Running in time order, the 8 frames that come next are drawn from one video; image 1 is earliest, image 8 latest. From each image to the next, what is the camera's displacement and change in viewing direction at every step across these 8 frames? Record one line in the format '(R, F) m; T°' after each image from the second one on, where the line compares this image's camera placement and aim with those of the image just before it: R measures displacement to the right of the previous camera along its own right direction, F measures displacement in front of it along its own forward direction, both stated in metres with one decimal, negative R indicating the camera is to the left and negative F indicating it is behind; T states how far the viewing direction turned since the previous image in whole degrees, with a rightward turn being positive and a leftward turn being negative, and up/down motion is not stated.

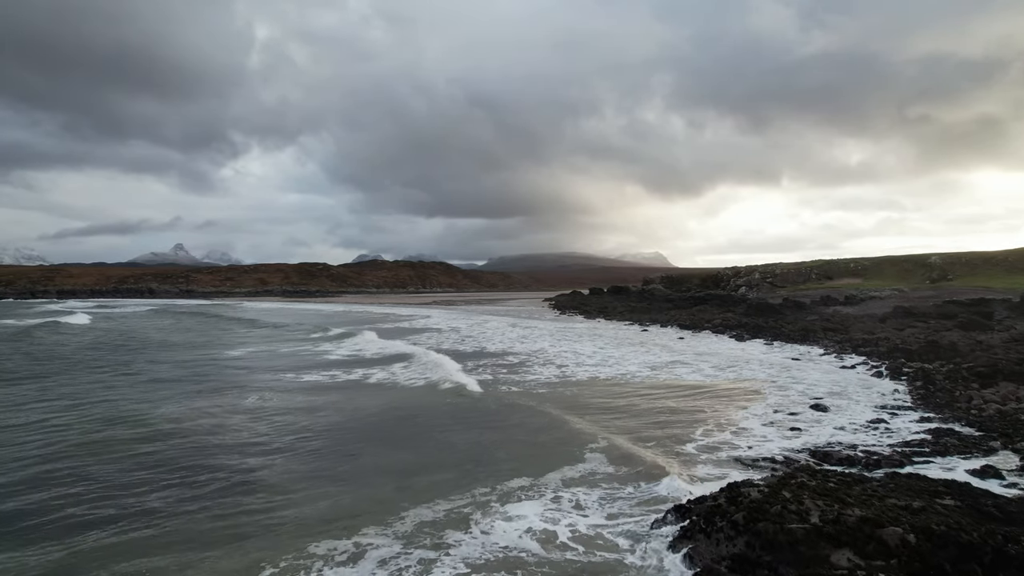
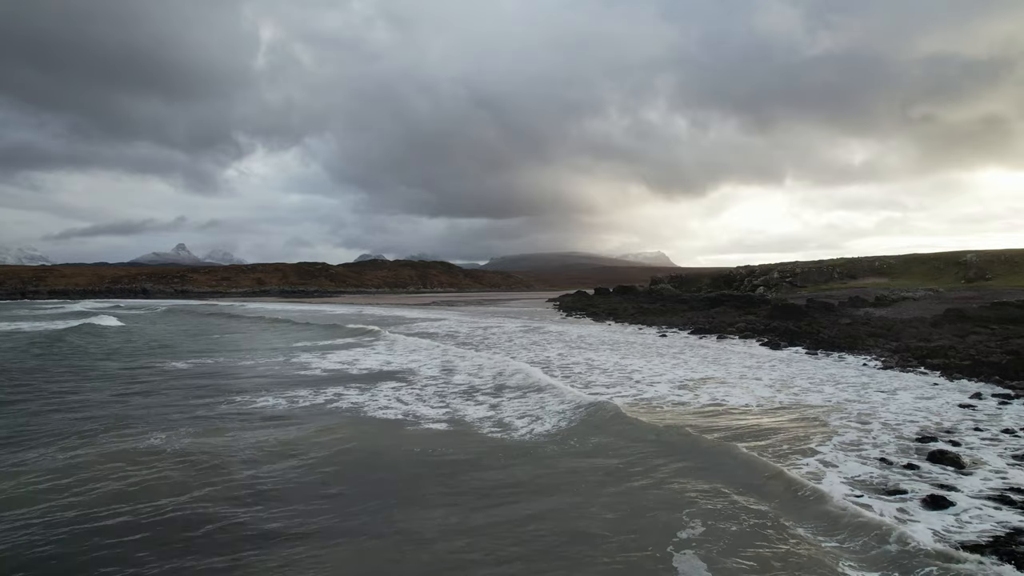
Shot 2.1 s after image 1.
(0.0, +2.6) m; 0°
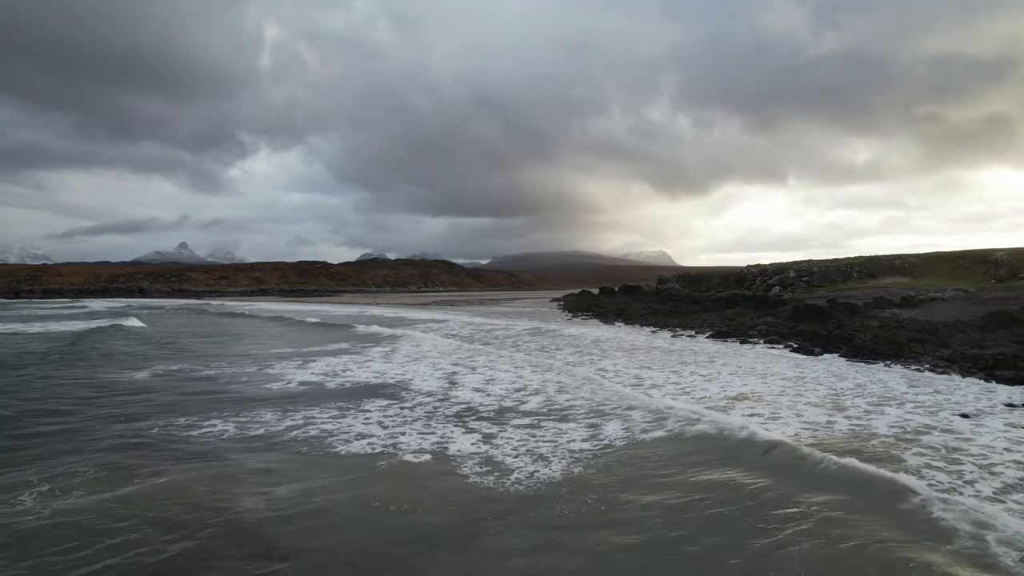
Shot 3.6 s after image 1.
(-0.1, +1.9) m; 0°
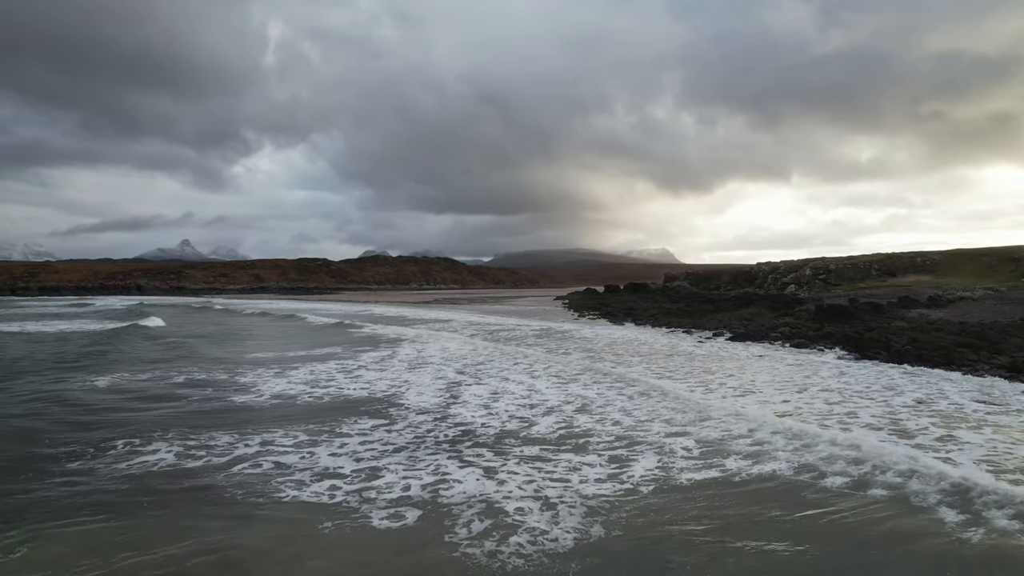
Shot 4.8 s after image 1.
(-0.1, +1.6) m; 0°
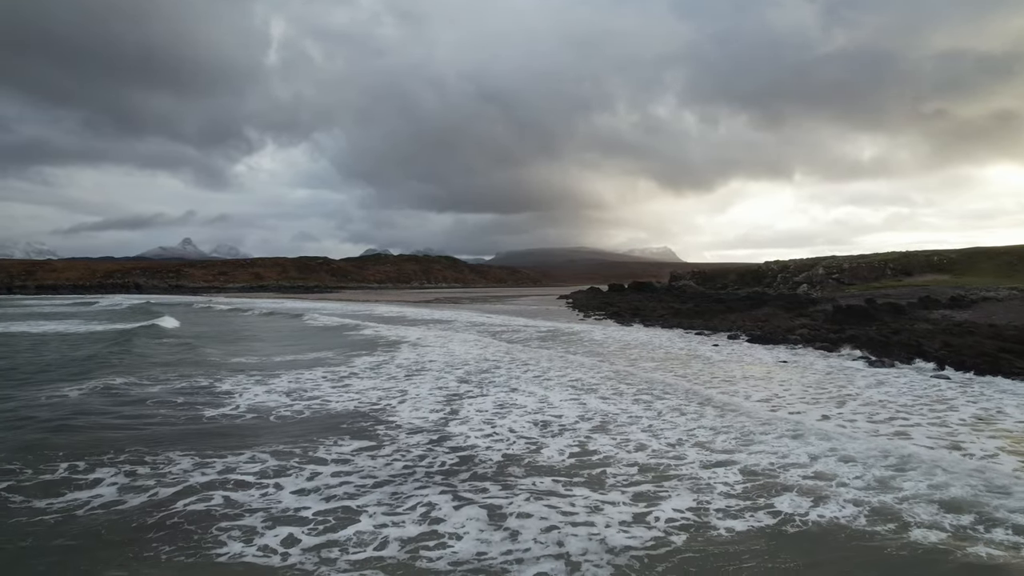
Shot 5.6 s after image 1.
(-0.1, +1.2) m; 0°
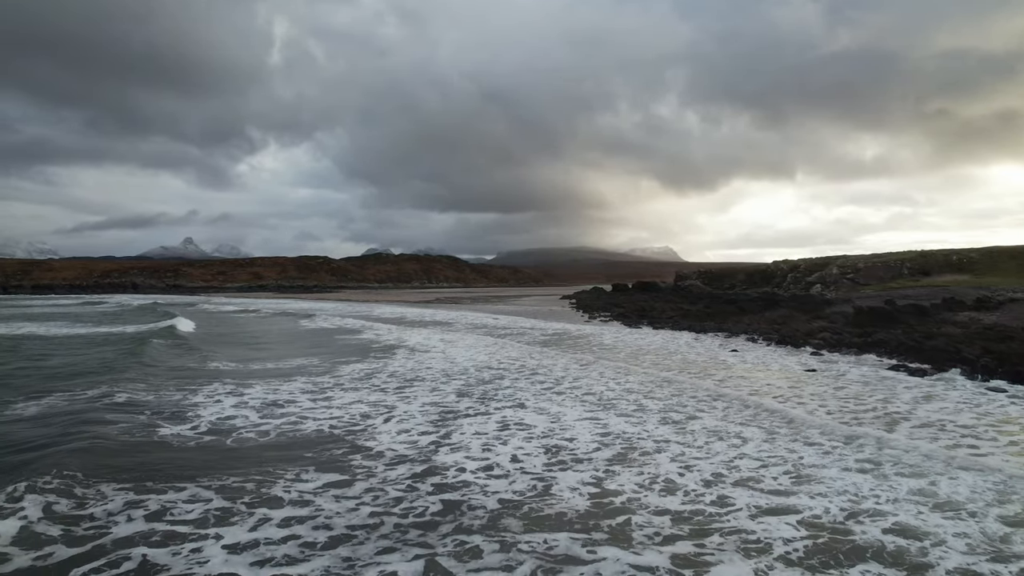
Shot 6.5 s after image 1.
(-0.1, +1.3) m; 0°
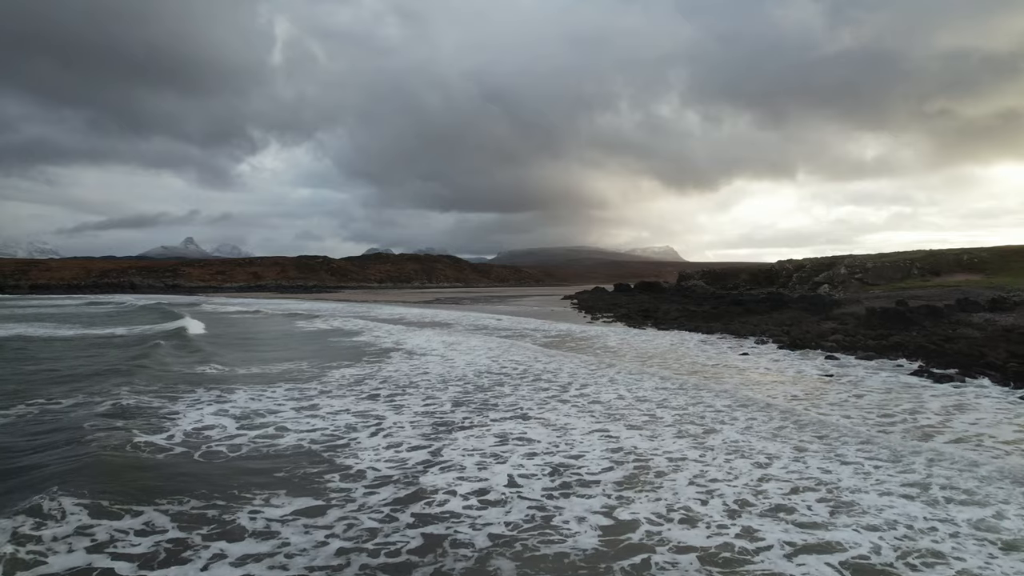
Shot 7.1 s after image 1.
(0.0, +0.7) m; 0°
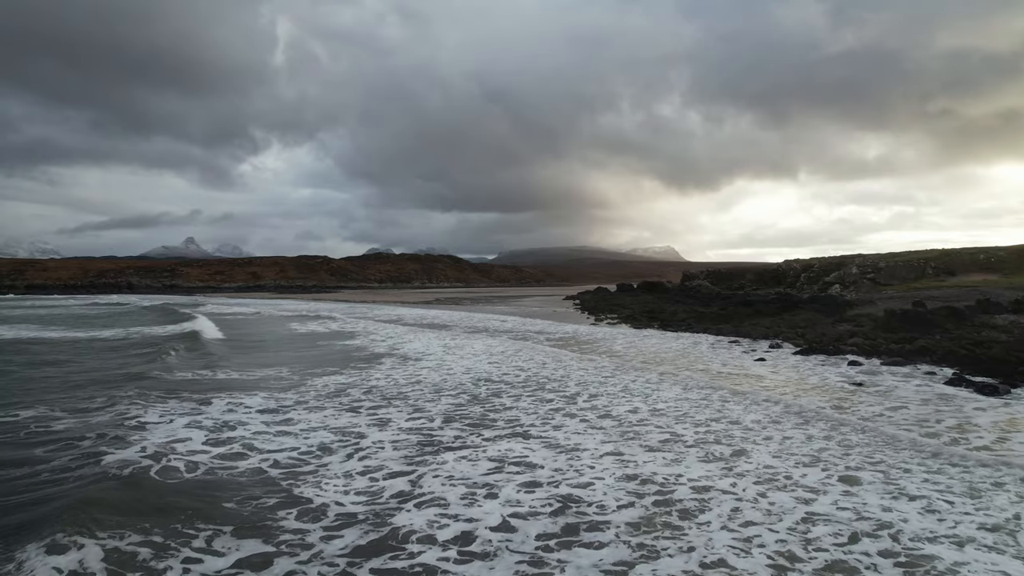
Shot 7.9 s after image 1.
(0.0, +1.0) m; 0°
